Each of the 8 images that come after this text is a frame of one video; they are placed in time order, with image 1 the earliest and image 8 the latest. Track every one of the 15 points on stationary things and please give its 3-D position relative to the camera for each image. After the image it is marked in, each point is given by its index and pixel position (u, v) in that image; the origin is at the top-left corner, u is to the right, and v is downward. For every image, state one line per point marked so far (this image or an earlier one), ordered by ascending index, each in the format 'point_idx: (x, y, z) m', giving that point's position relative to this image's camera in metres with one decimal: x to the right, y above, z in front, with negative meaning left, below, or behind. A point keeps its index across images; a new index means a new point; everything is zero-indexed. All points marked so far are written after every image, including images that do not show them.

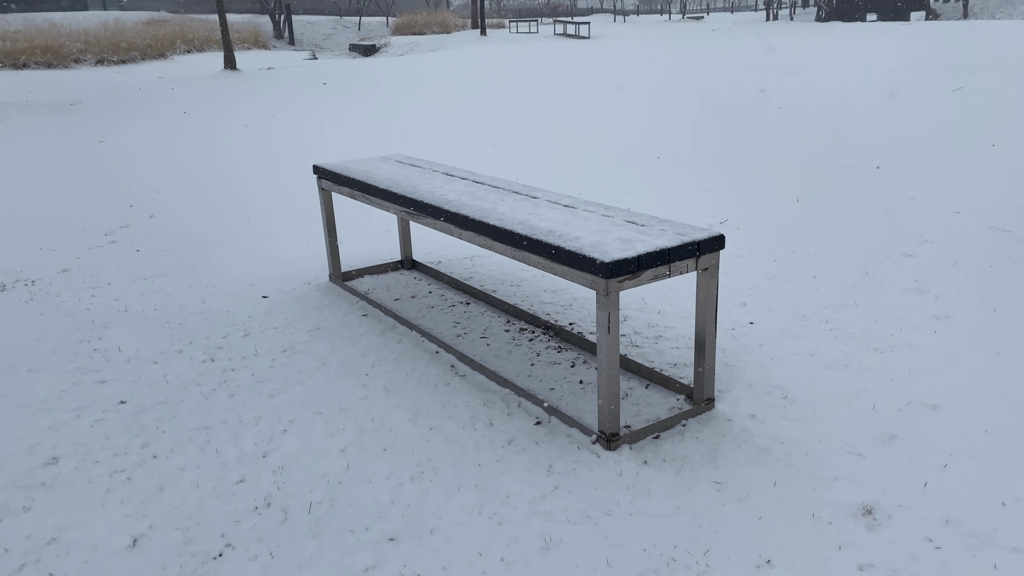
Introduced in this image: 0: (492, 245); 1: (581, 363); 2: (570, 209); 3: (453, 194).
0: (-0.1, +0.2, +3.7) m
1: (+0.3, -0.4, +4.1) m
2: (+0.3, +0.4, +3.8) m
3: (-0.3, +0.5, +4.3) m
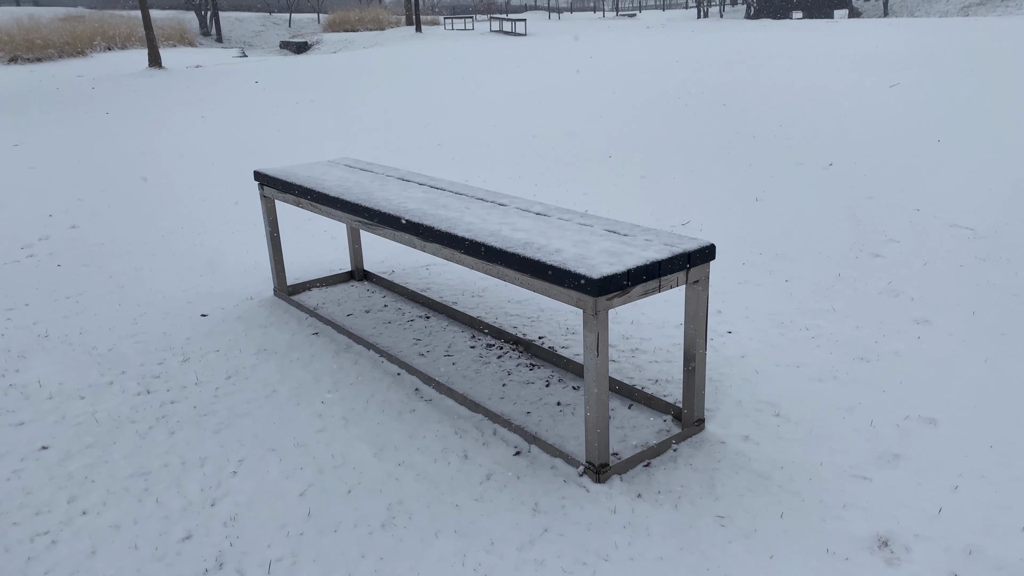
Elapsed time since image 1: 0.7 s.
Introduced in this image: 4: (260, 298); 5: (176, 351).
0: (-0.2, +0.1, +3.4) m
1: (+0.2, -0.4, +3.8) m
2: (+0.1, +0.3, +3.5) m
3: (-0.5, +0.4, +3.9) m
4: (-1.6, -0.1, +5.1) m
5: (-1.8, -0.3, +4.3) m
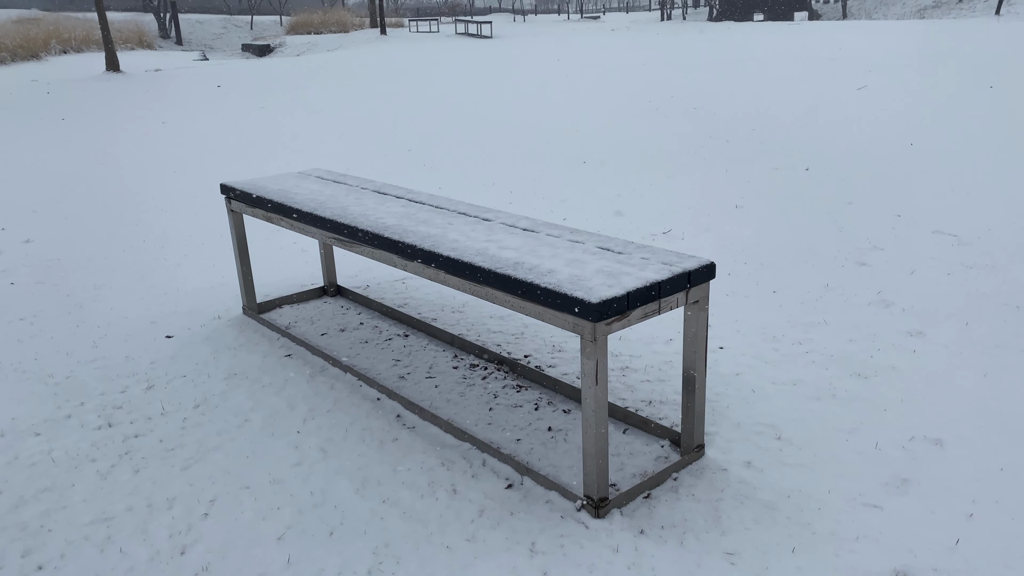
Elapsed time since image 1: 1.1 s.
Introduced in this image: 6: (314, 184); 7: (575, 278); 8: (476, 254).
0: (-0.3, 0.0, +3.2) m
1: (+0.1, -0.5, +3.6) m
2: (+0.1, +0.2, +3.4) m
3: (-0.5, +0.3, +3.7) m
4: (-1.7, -0.2, +4.9) m
5: (-1.8, -0.4, +4.0) m
6: (-1.1, +0.6, +4.5) m
7: (+0.2, 0.0, +2.8) m
8: (-0.1, +0.1, +3.1) m
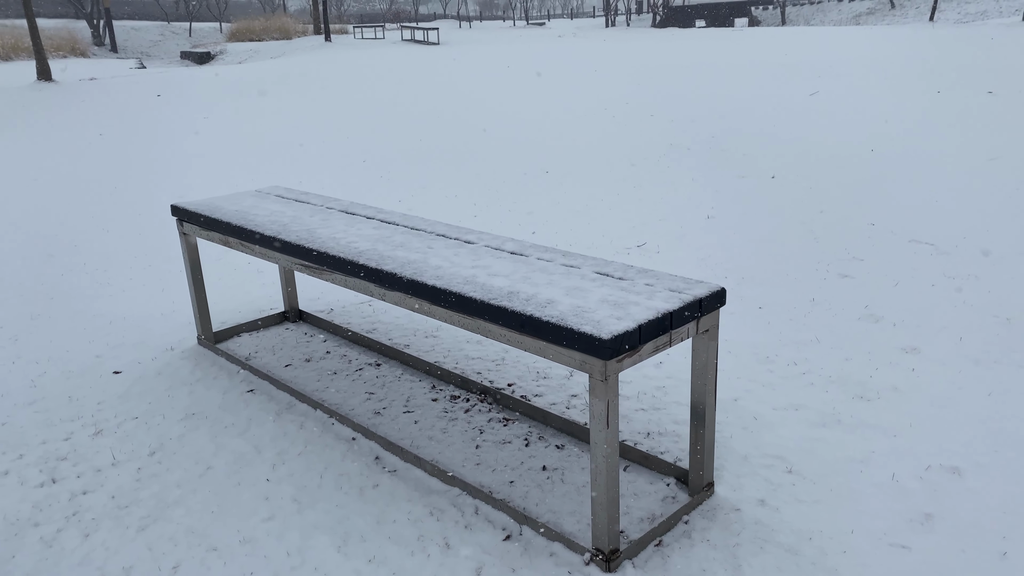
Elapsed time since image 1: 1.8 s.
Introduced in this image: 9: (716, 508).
0: (-0.3, -0.1, +2.9) m
1: (+0.1, -0.6, +3.4) m
2: (0.0, +0.1, +3.1) m
3: (-0.6, +0.2, +3.5) m
4: (-1.8, -0.3, +4.5) m
5: (-1.9, -0.6, +3.7) m
6: (-1.2, +0.4, +4.2) m
7: (+0.2, -0.1, +2.5) m
8: (-0.2, 0.0, +2.8) m
9: (+0.7, -0.8, +2.9) m
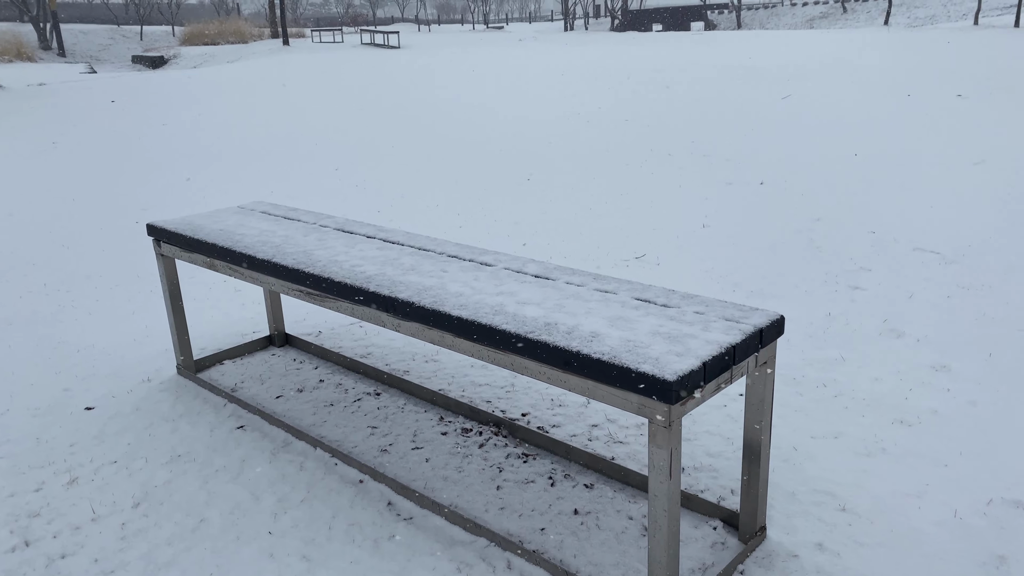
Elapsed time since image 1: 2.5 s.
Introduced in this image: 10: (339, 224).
0: (-0.2, -0.2, +2.7) m
1: (+0.2, -0.7, +3.1) m
2: (+0.1, 0.0, +2.8) m
3: (-0.5, +0.1, +3.2) m
4: (-1.8, -0.5, +4.2) m
5: (-1.8, -0.7, +3.3) m
6: (-1.2, +0.3, +3.9) m
7: (+0.3, -0.2, +2.3) m
8: (-0.1, -0.1, +2.5) m
9: (+0.8, -0.8, +2.6) m
10: (-0.8, +0.3, +3.8) m
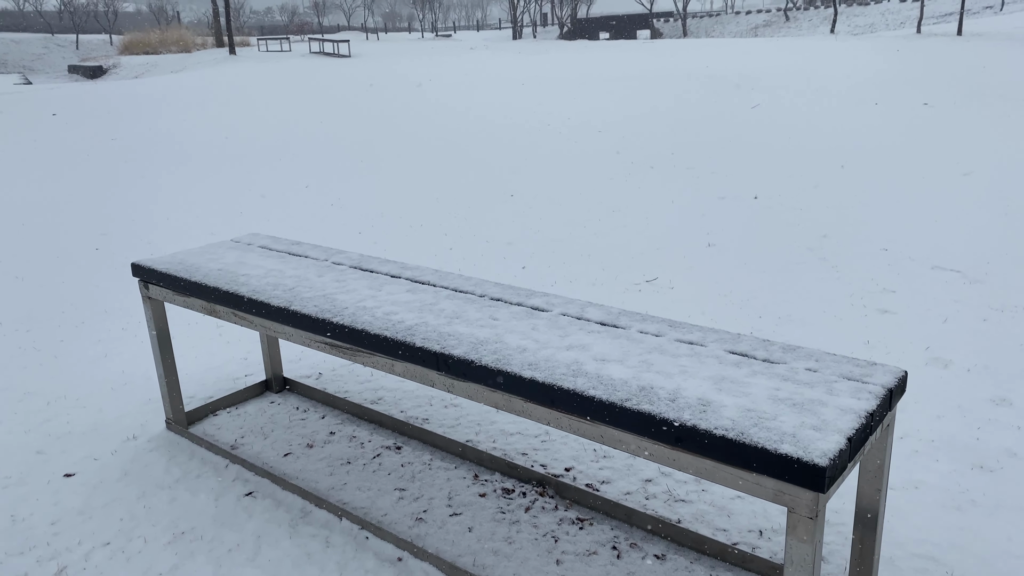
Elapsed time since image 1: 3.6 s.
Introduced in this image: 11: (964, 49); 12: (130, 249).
0: (0.0, -0.3, +2.3) m
1: (+0.4, -0.9, +2.8) m
2: (+0.3, -0.1, +2.5) m
3: (-0.4, -0.1, +2.8) m
4: (-1.7, -0.7, +3.7) m
5: (-1.6, -0.9, +2.8) m
6: (-1.0, +0.1, +3.5) m
7: (+0.6, -0.3, +2.0) m
8: (+0.2, -0.2, +2.2) m
9: (+1.1, -1.0, +2.3) m
10: (-0.6, +0.1, +3.4) m
11: (+10.6, +5.7, +19.3) m
12: (-3.3, +0.3, +7.1) m
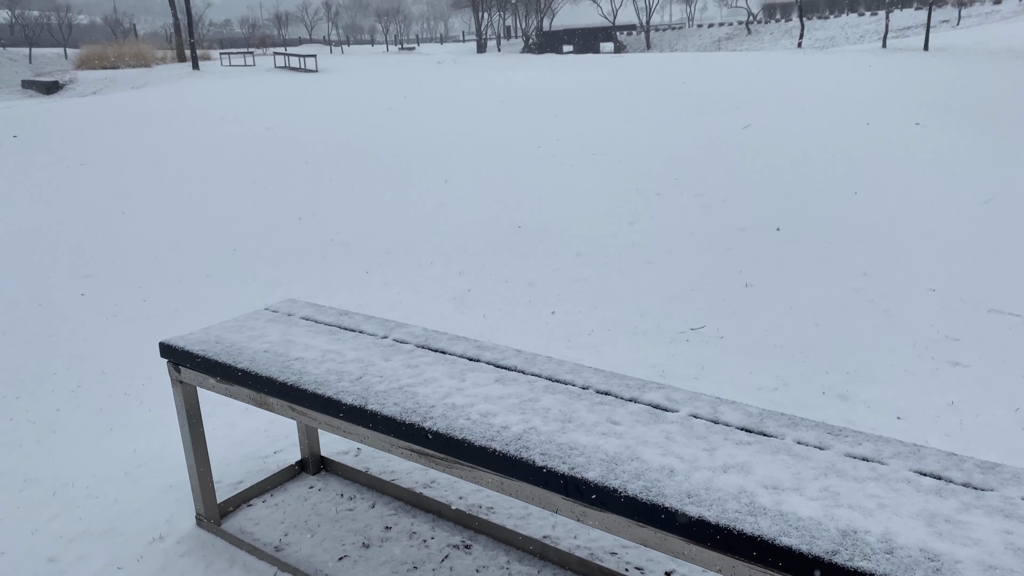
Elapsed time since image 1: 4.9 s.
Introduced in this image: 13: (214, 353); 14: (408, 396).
0: (+0.4, -0.6, +1.9) m
1: (+0.7, -1.2, +2.4) m
2: (+0.7, -0.4, +2.1) m
3: (0.0, -0.4, +2.4) m
4: (-1.3, -1.0, +3.3) m
5: (-1.3, -1.2, +2.4) m
6: (-0.7, -0.2, +3.1) m
7: (+1.0, -0.6, +1.6) m
8: (+0.5, -0.5, +1.8) m
9: (+1.4, -1.2, +2.0) m
10: (-0.3, -0.2, +3.0) m
11: (+10.1, +5.3, +19.5) m
12: (-3.1, 0.0, +6.5) m
13: (-1.1, -0.2, +2.9) m
14: (-0.3, -0.3, +2.5) m
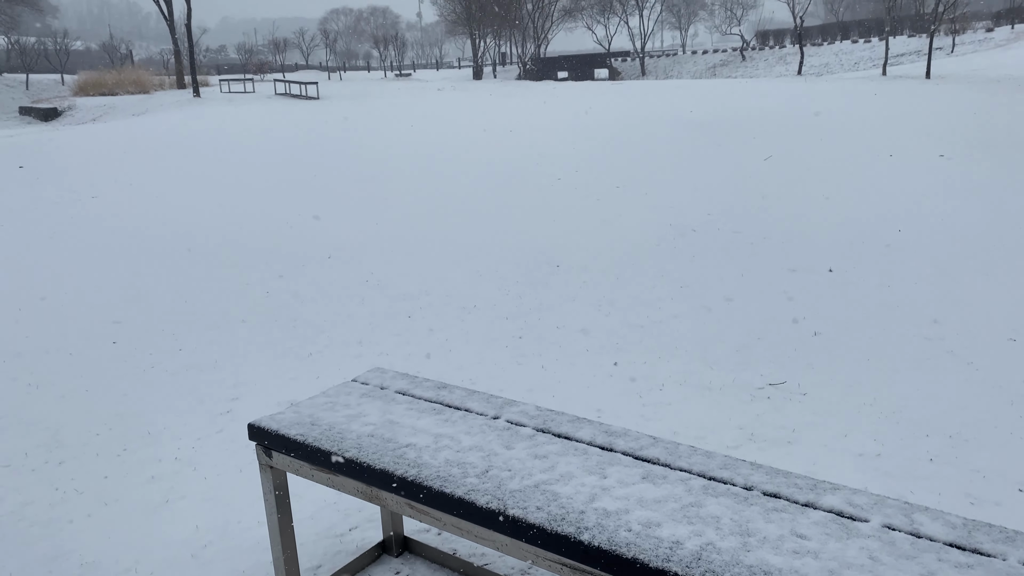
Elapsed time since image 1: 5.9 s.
0: (+0.8, -0.8, +1.6) m
1: (+1.2, -1.4, +2.1) m
2: (+1.1, -0.6, +1.9) m
3: (+0.4, -0.6, +2.1) m
4: (-0.9, -1.2, +3.0) m
5: (-0.8, -1.5, +2.1) m
6: (-0.3, -0.4, +2.8) m
7: (+1.4, -0.8, +1.3) m
8: (+1.0, -0.7, +1.6) m
9: (+1.9, -1.5, +1.7) m
10: (+0.1, -0.4, +2.7) m
11: (+10.4, +4.6, +19.4) m
12: (-2.7, -0.4, +6.2) m
13: (-0.6, -0.5, +2.6) m
14: (+0.1, -0.6, +2.3) m
